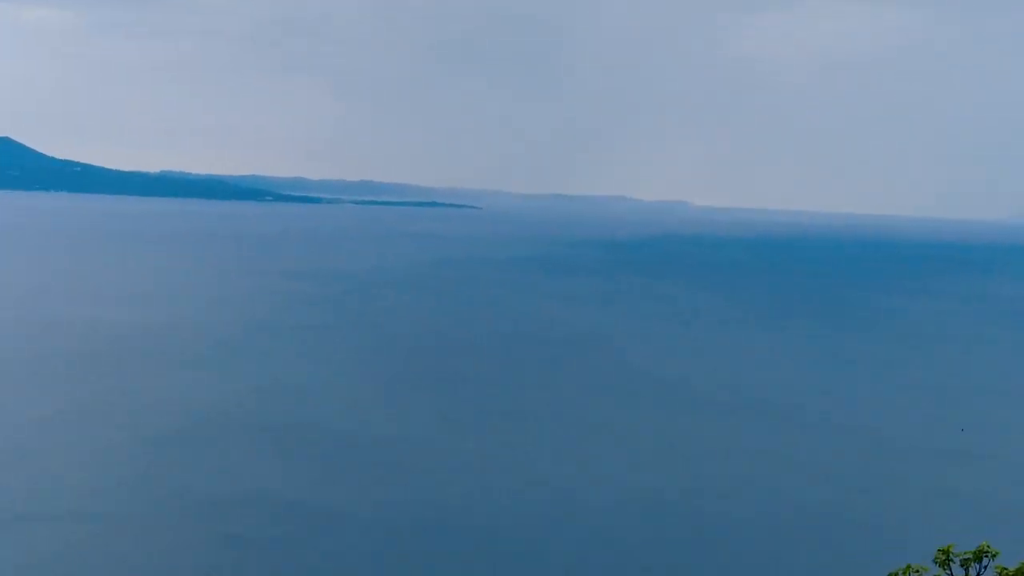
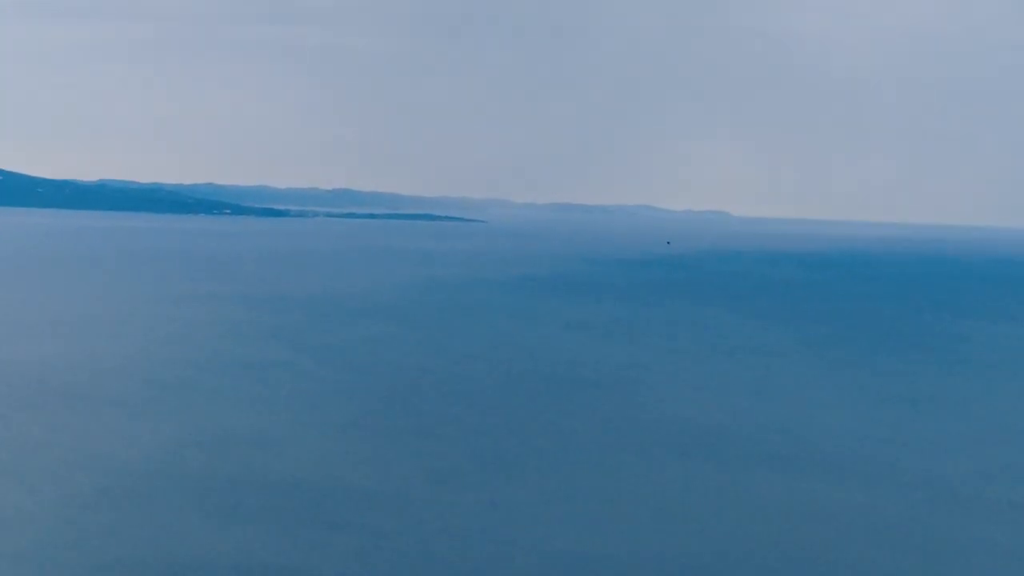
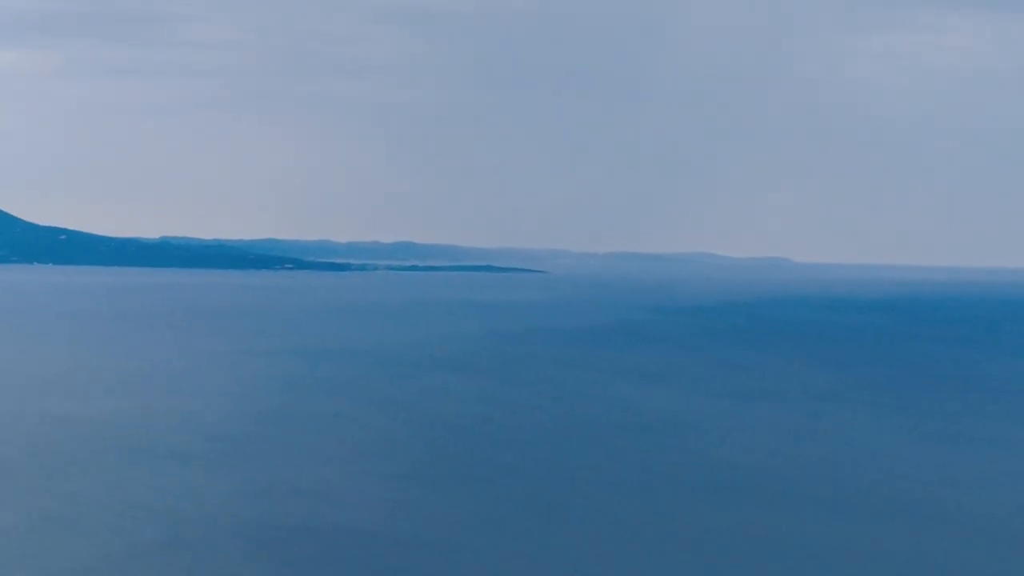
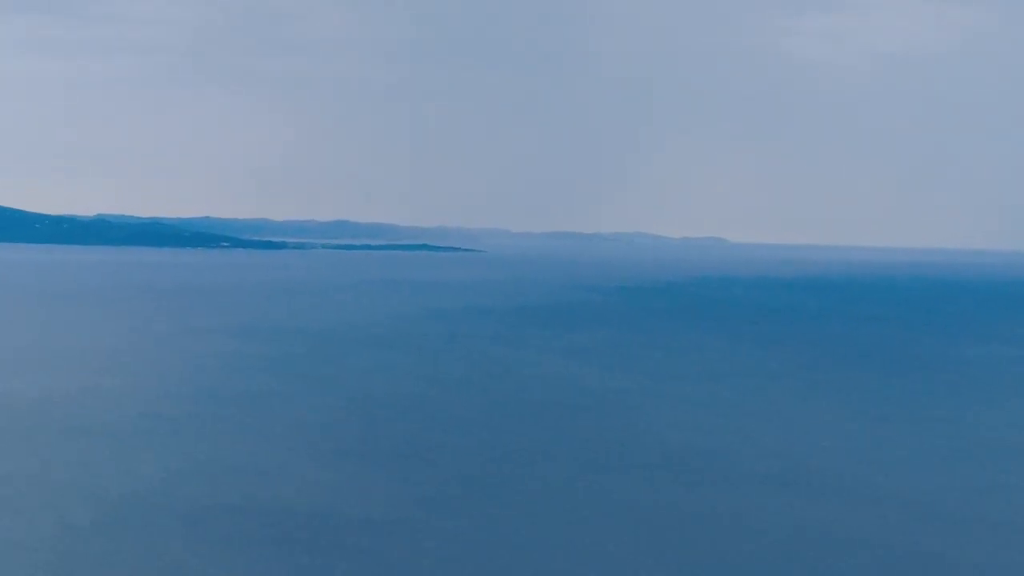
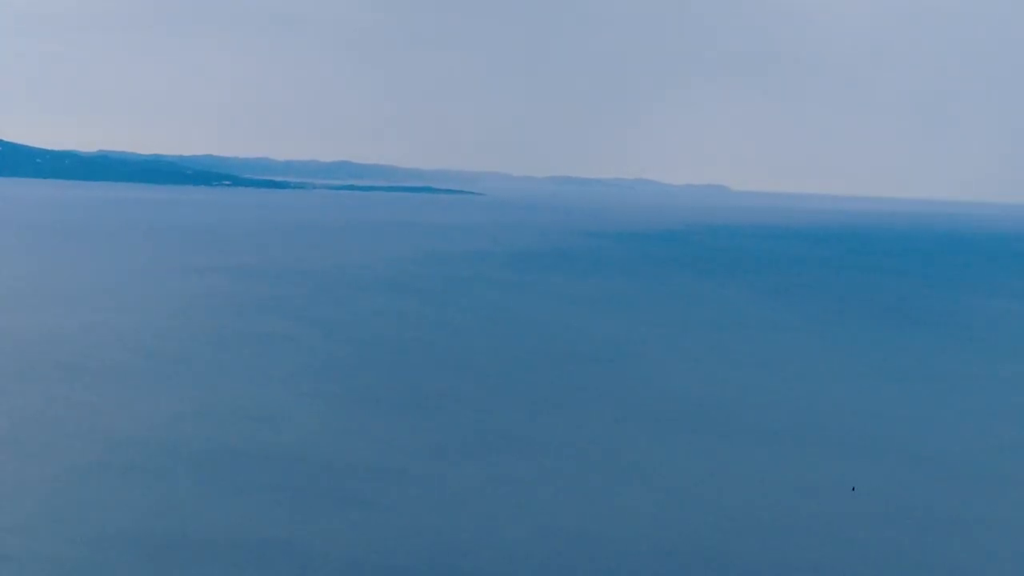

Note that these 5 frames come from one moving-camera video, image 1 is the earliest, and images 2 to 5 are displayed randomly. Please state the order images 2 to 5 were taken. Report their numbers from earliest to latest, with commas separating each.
5, 2, 4, 3
